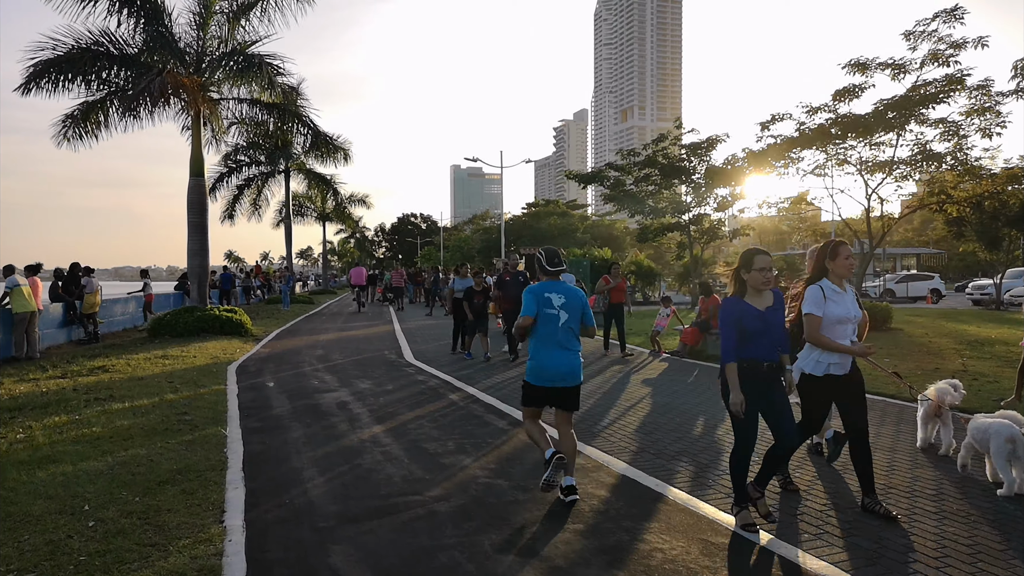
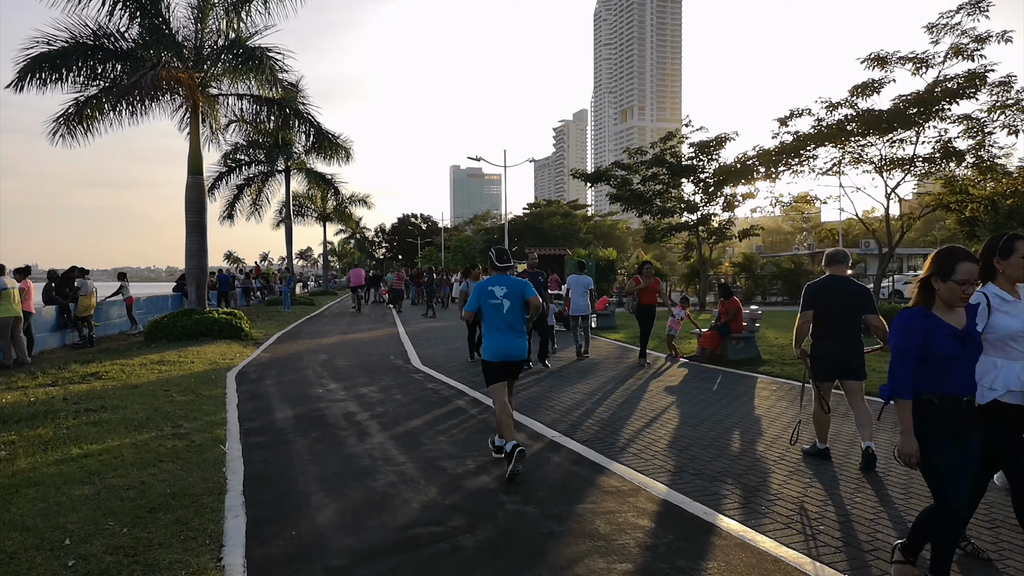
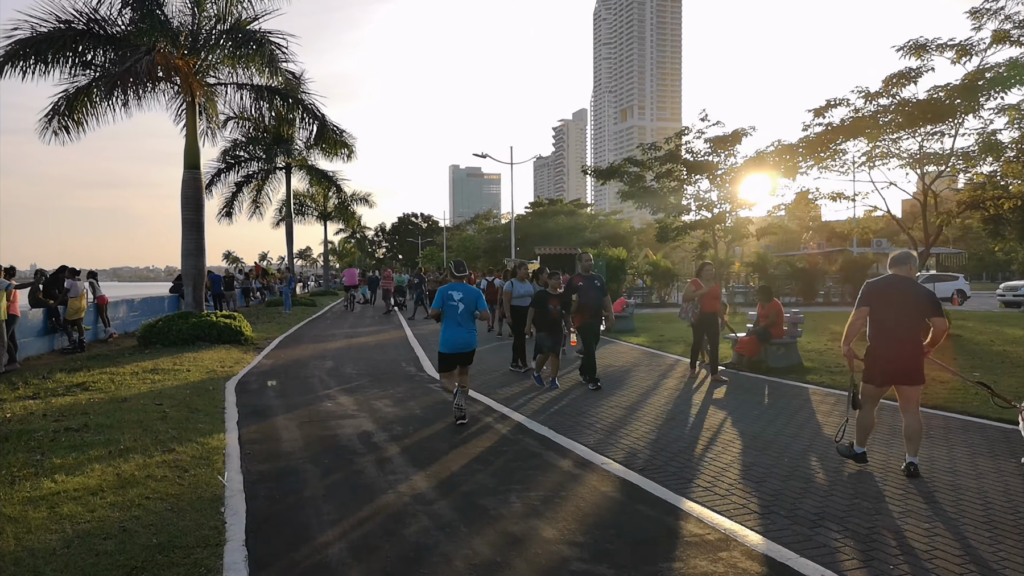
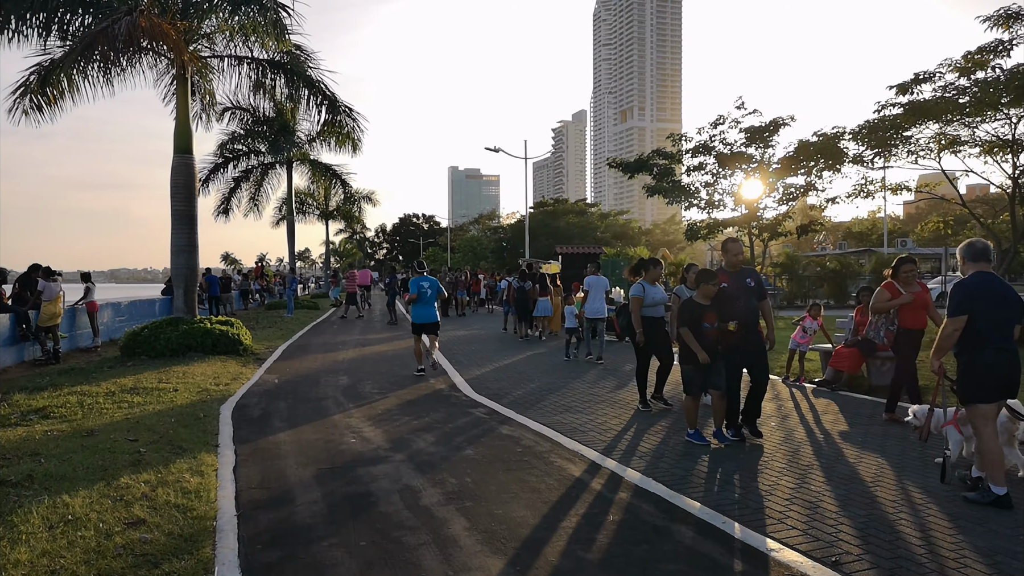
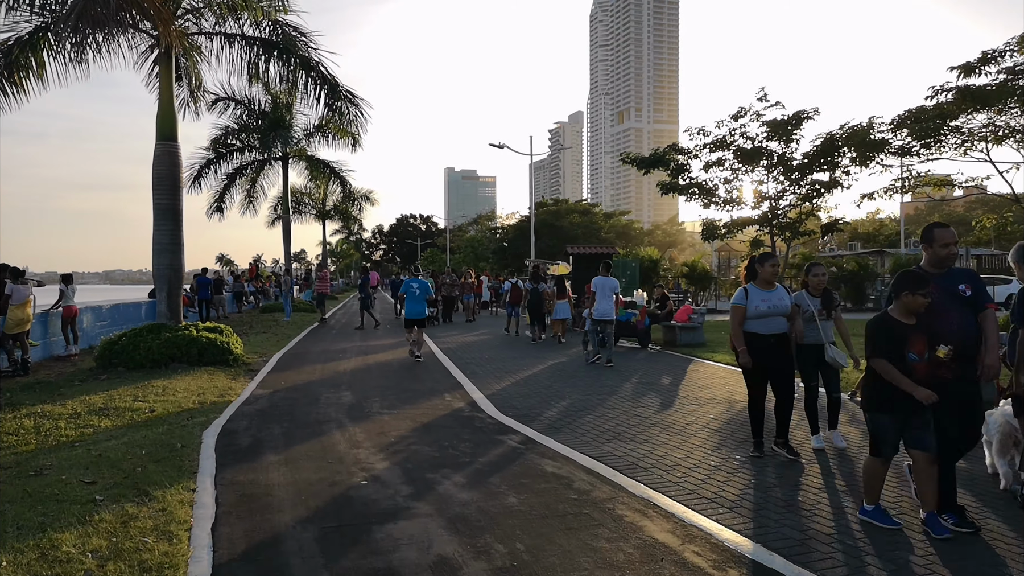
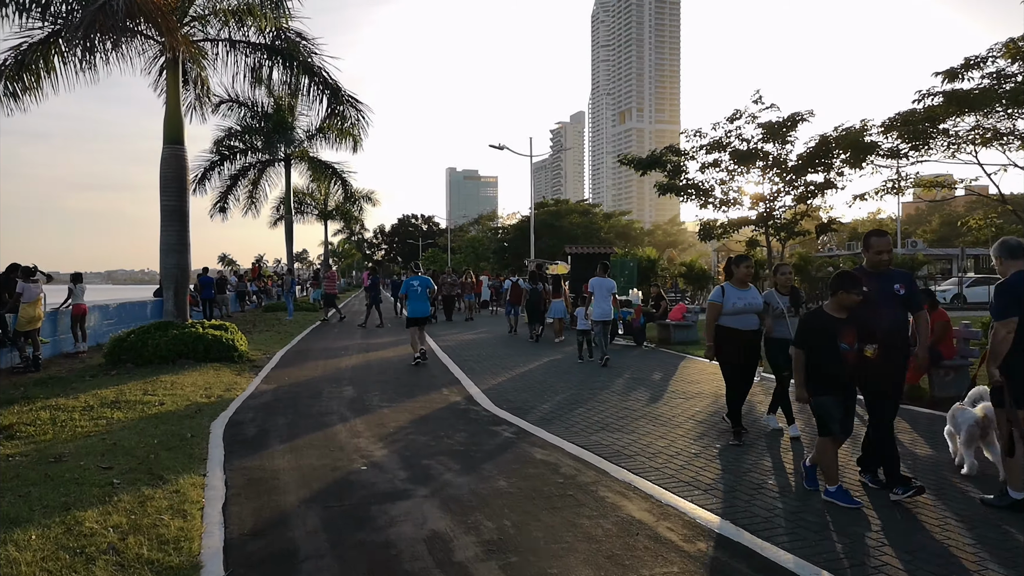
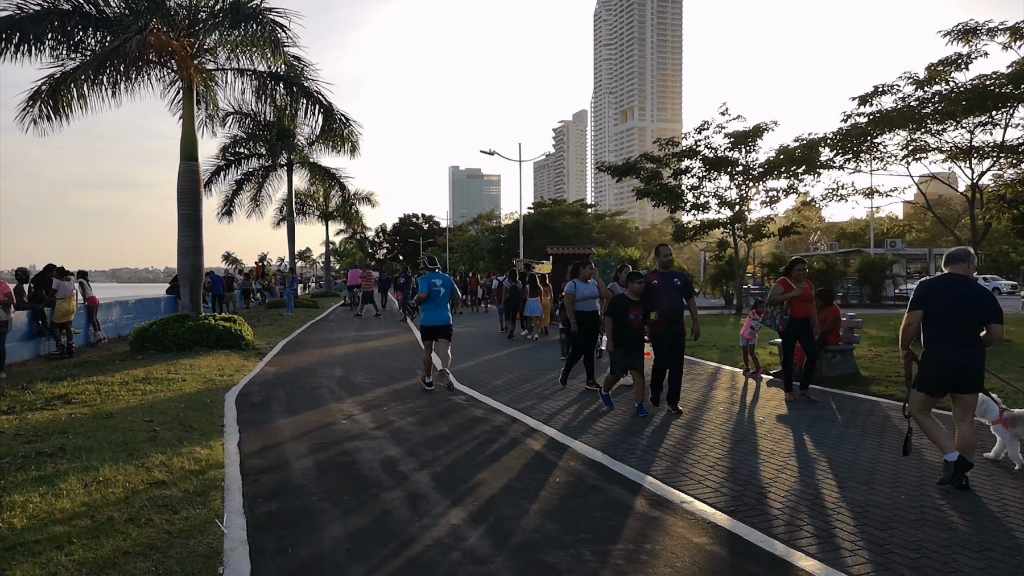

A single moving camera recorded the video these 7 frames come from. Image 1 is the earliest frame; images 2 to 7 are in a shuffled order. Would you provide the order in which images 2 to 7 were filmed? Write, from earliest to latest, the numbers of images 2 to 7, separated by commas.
2, 3, 7, 4, 6, 5
